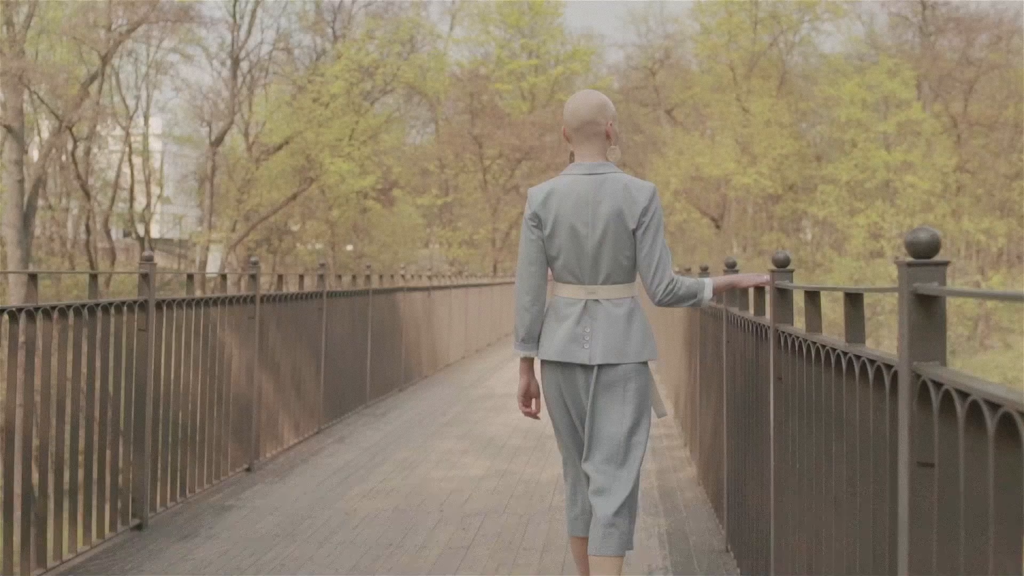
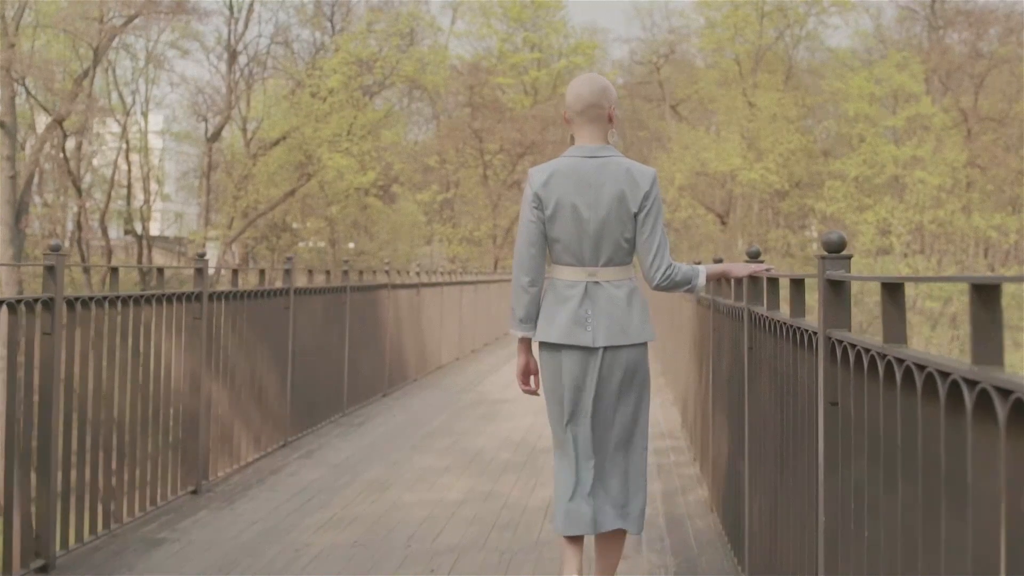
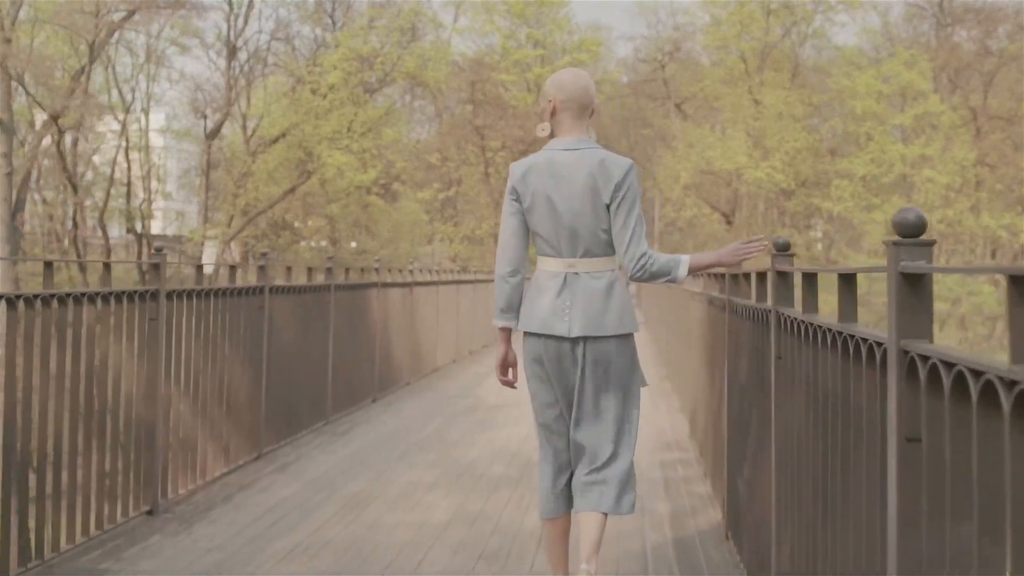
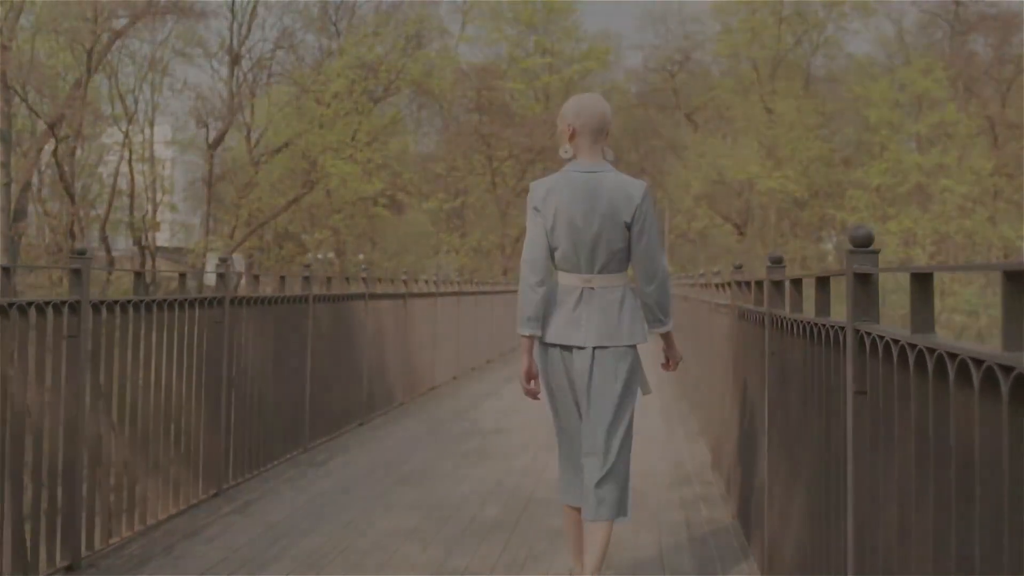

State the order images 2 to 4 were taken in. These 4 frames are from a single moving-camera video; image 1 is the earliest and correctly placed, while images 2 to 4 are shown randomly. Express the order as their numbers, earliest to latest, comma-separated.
2, 3, 4
